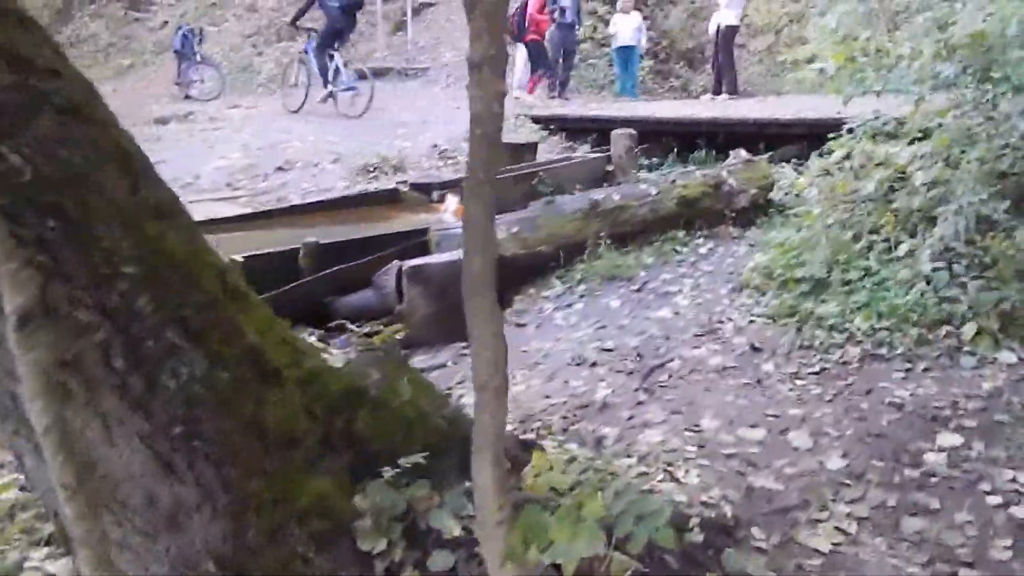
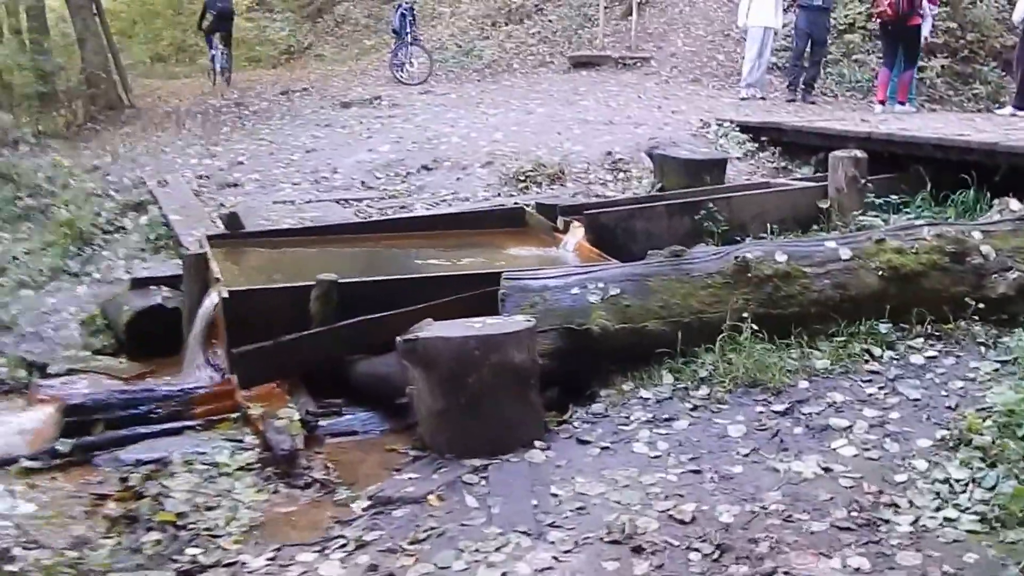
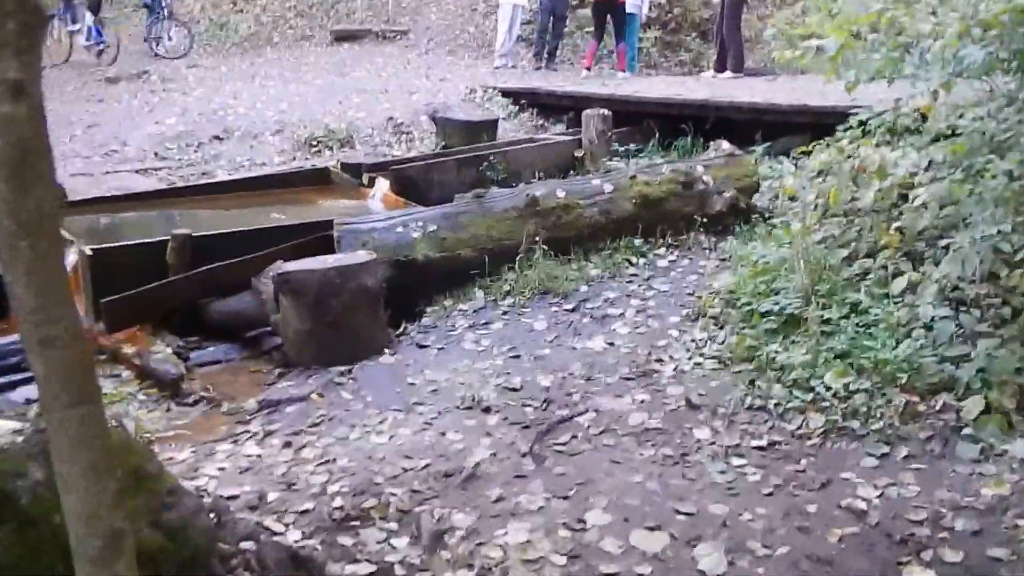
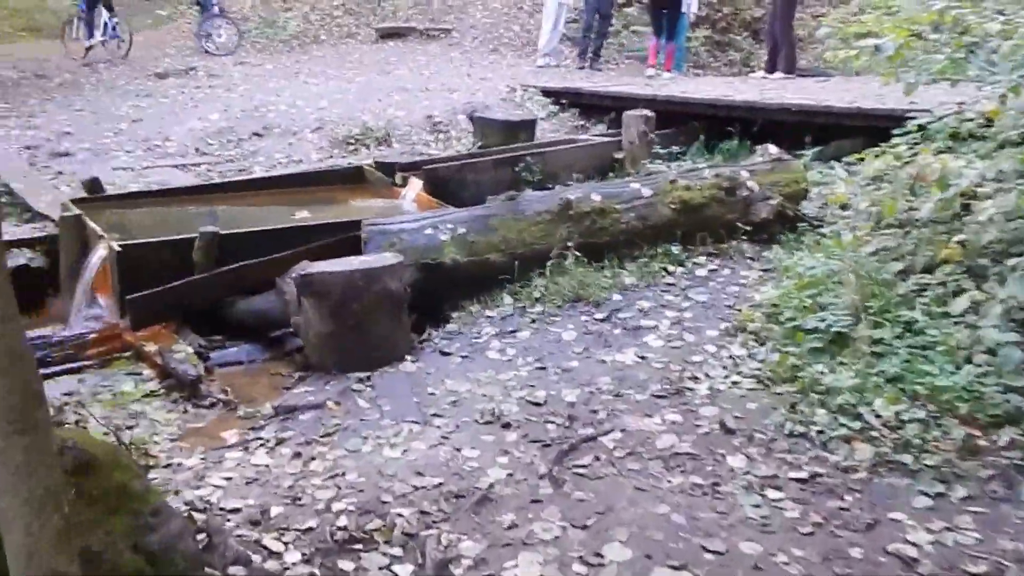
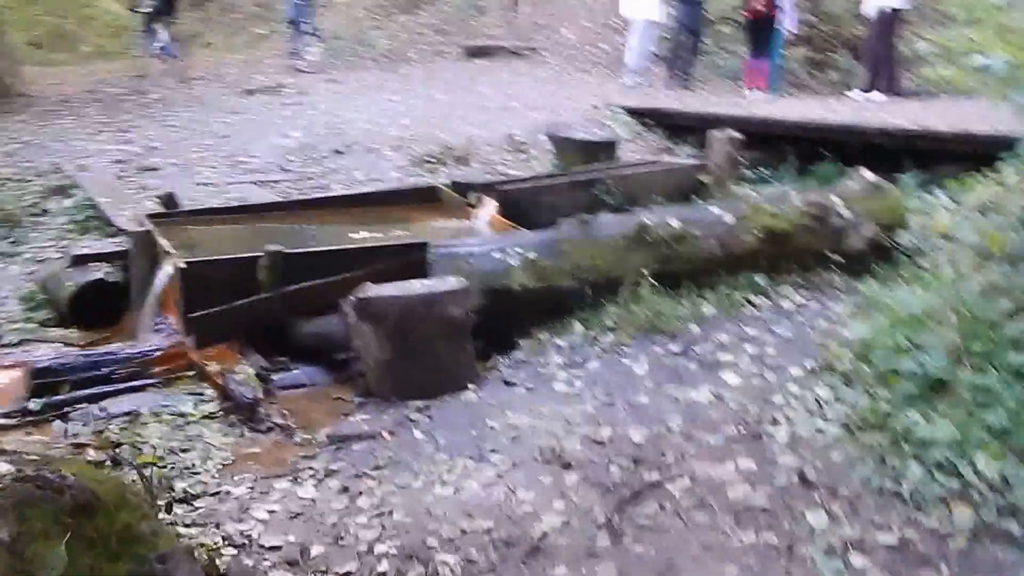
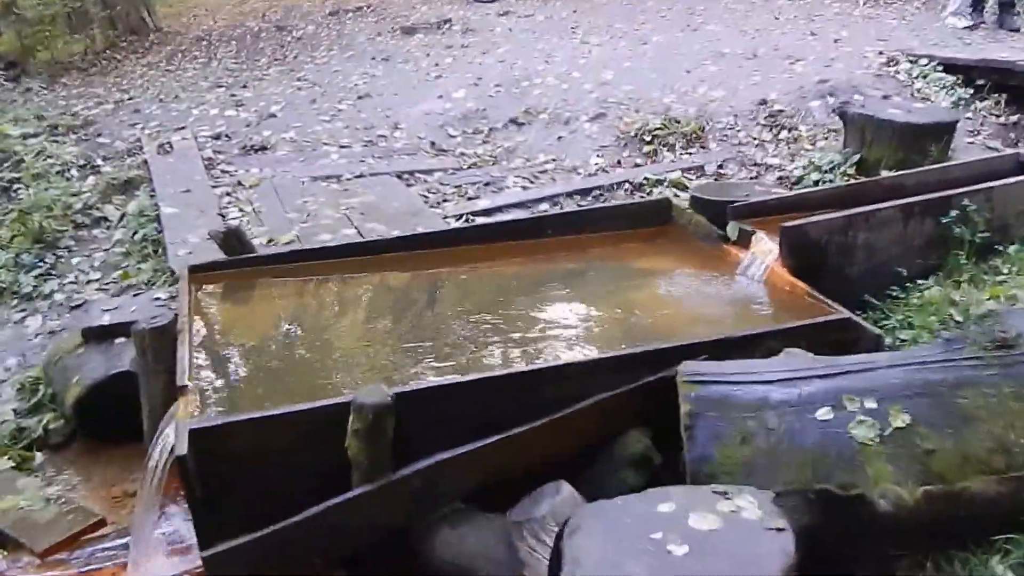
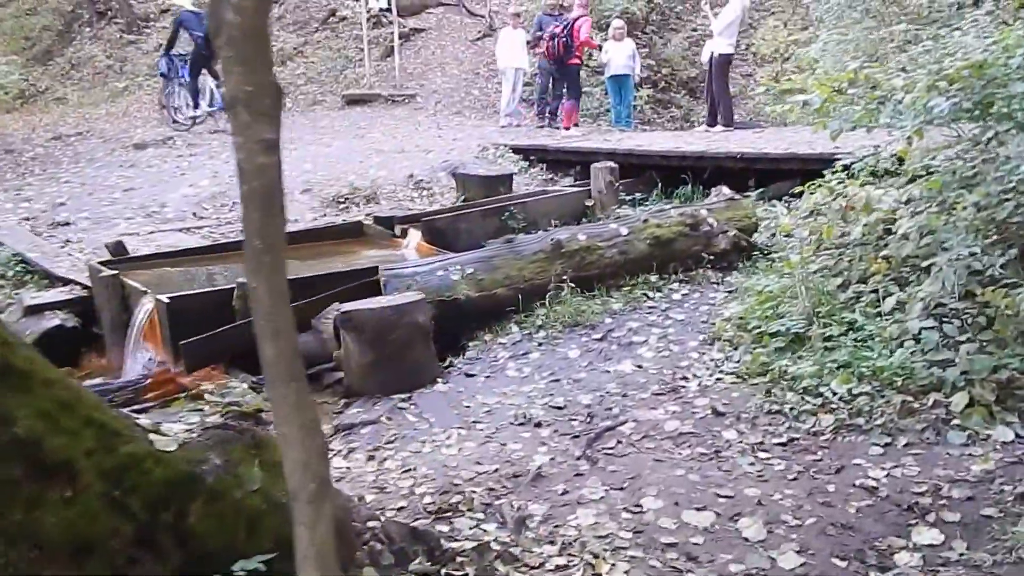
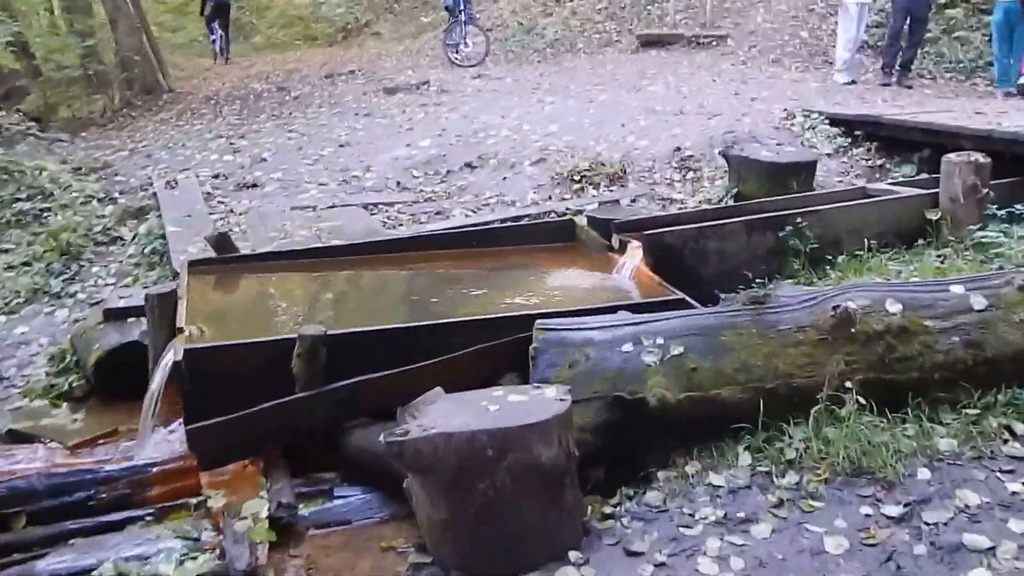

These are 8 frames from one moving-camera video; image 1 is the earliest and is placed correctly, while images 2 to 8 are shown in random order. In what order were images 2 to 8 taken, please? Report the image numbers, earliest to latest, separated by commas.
7, 3, 4, 5, 2, 8, 6
